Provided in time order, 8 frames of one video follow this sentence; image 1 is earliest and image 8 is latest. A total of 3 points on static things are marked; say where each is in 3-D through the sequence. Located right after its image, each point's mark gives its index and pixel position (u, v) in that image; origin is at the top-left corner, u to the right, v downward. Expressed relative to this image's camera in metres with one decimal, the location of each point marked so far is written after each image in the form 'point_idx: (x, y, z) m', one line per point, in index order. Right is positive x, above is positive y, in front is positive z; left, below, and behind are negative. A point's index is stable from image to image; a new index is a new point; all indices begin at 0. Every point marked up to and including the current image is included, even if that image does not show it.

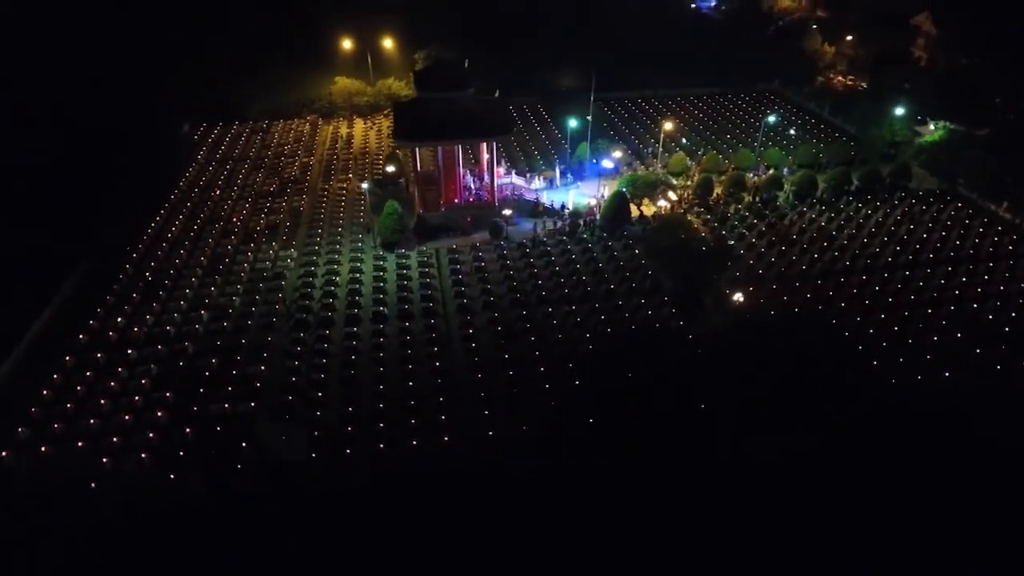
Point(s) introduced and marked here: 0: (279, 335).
0: (-4.7, -1.0, +14.1) m
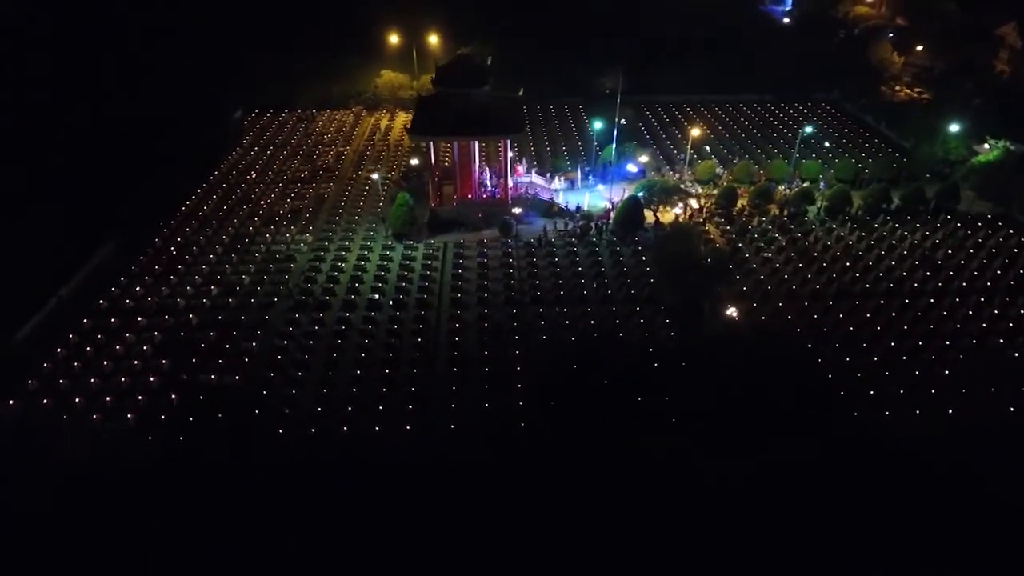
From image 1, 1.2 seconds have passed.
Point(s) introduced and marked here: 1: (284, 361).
0: (-4.9, -0.6, +14.7) m
1: (-4.4, -1.4, +13.5) m
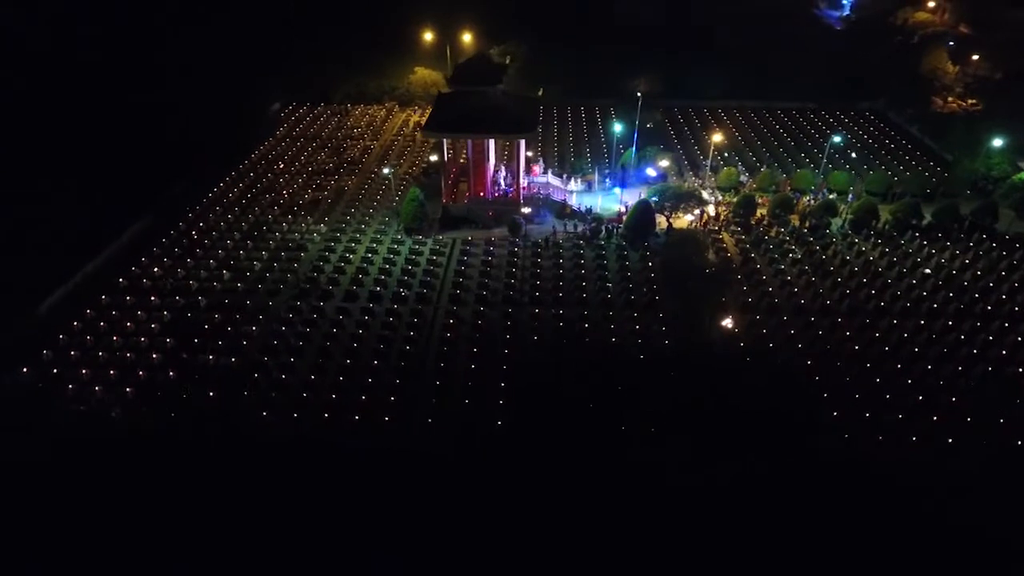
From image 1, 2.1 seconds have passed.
0: (-5.0, -0.3, +15.2) m
1: (-4.6, -1.2, +13.9) m
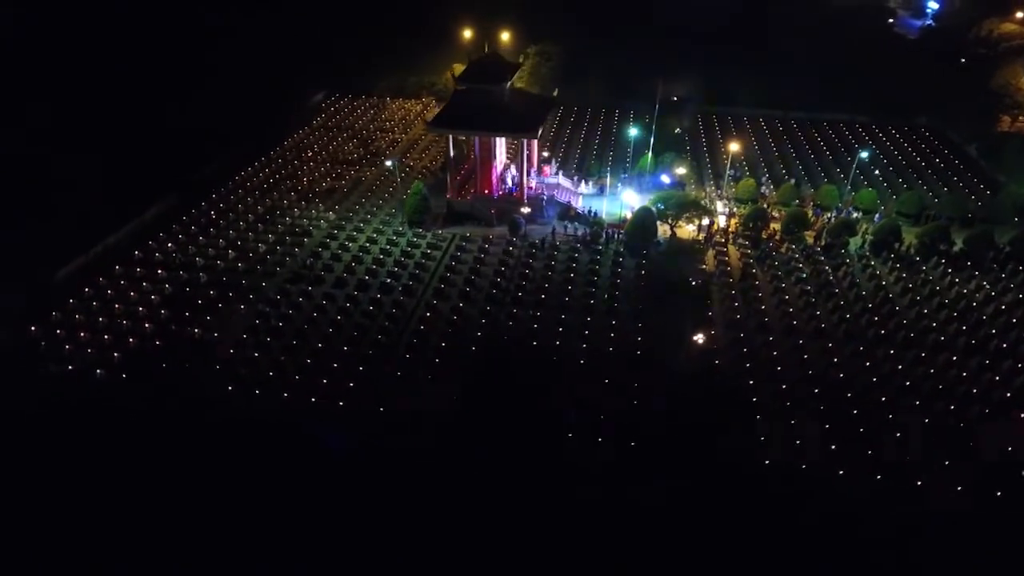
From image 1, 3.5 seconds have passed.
0: (-5.4, +0.1, +15.8) m
1: (-5.2, -0.8, +14.5) m
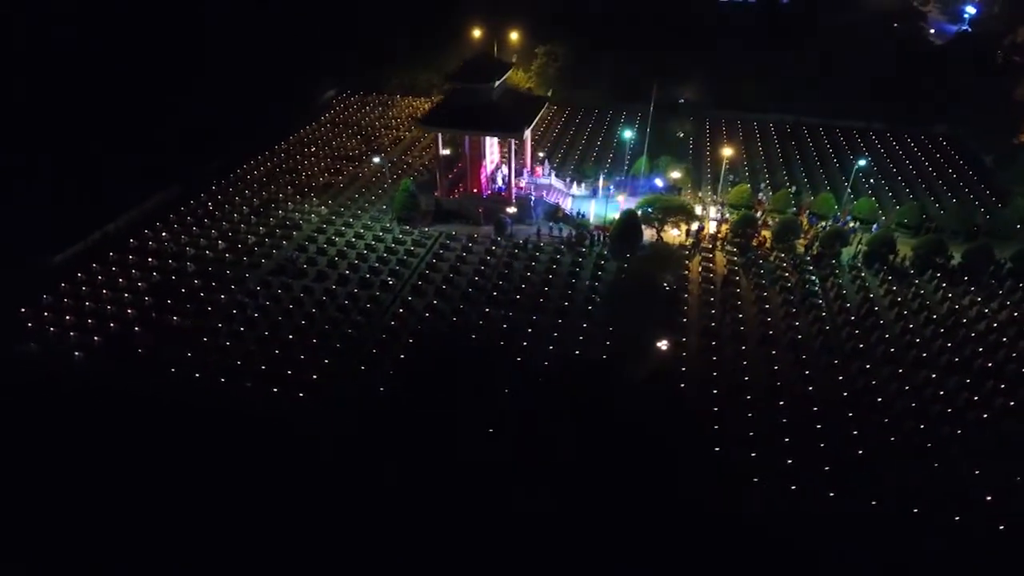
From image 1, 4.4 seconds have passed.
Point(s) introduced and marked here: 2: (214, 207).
0: (-5.9, +0.3, +16.1) m
1: (-5.8, -0.6, +14.8) m
2: (-7.8, +2.1, +18.7) m
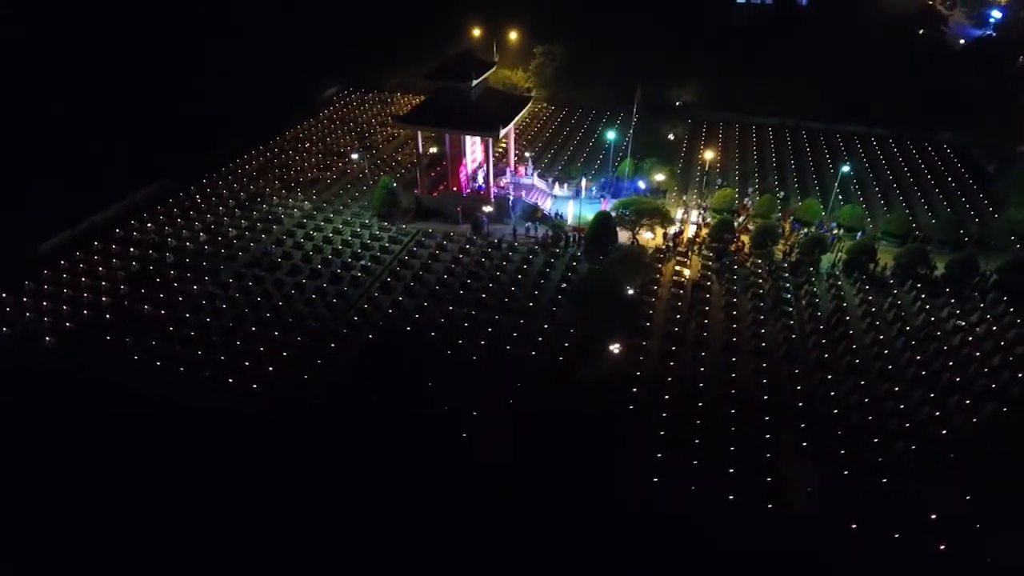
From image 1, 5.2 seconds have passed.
0: (-6.5, +0.5, +16.4) m
1: (-6.5, -0.4, +15.1) m
2: (-8.3, +2.4, +19.0) m
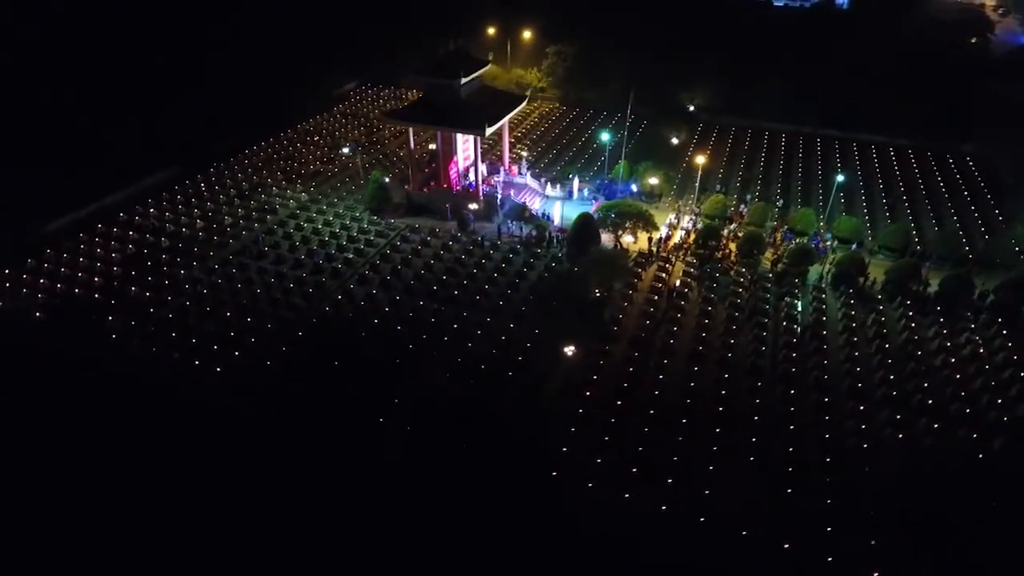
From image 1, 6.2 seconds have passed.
0: (-7.0, +0.8, +16.9) m
1: (-7.1, -0.1, +15.6) m
2: (-8.5, +2.8, +19.6) m
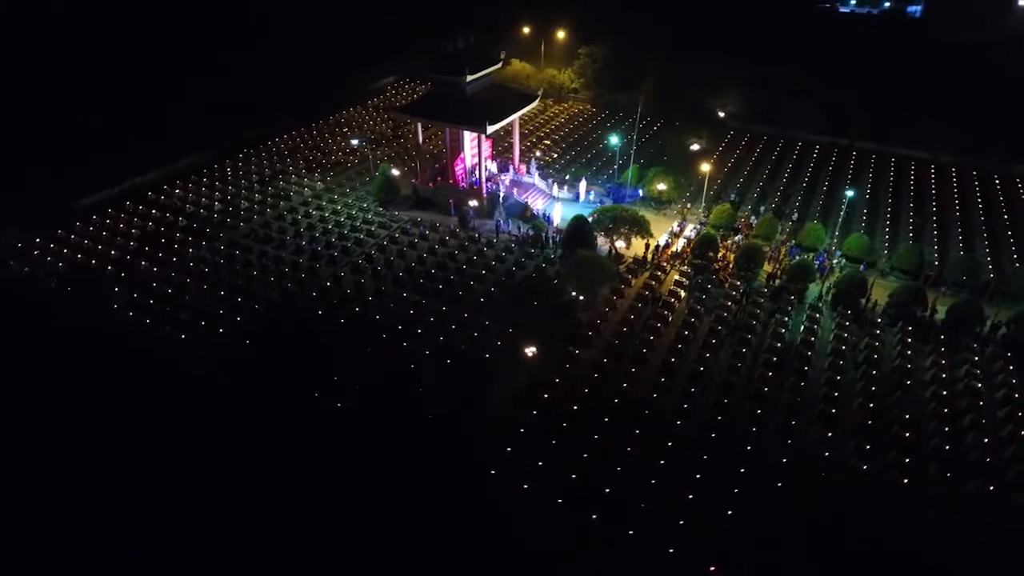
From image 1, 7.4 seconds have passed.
0: (-7.0, +1.3, +17.5) m
1: (-7.3, +0.4, +16.2) m
2: (-8.1, +3.3, +20.4) m
